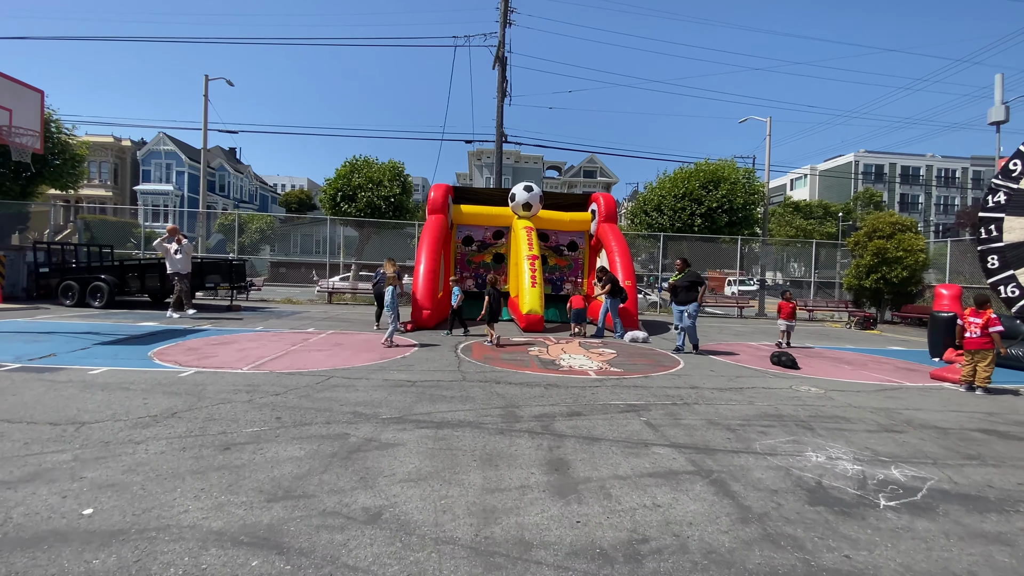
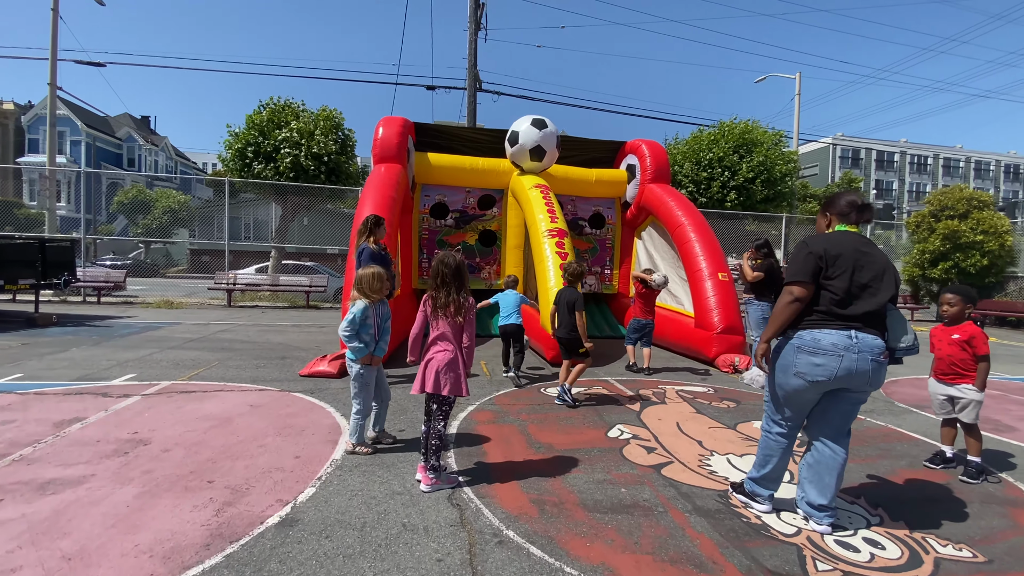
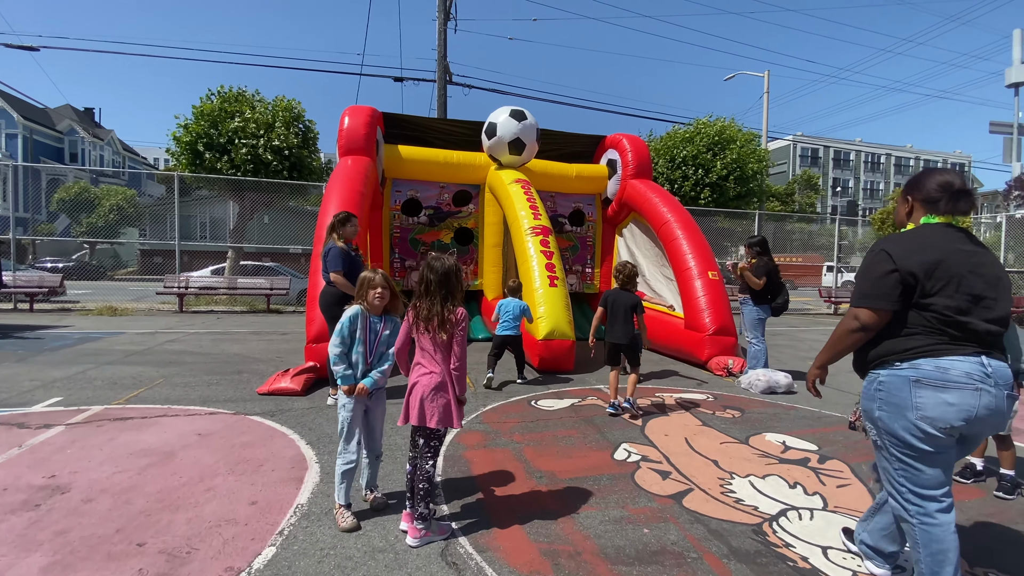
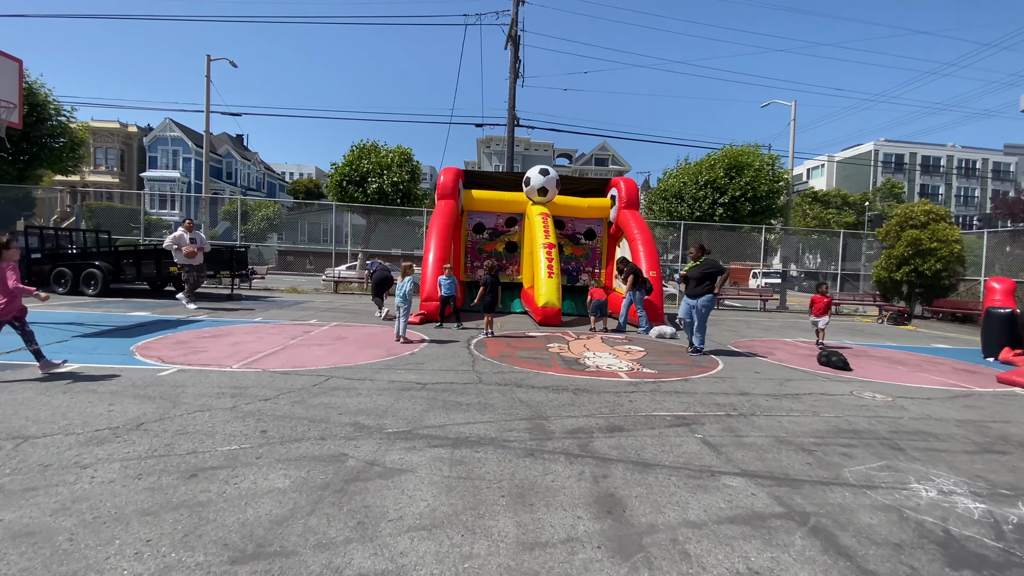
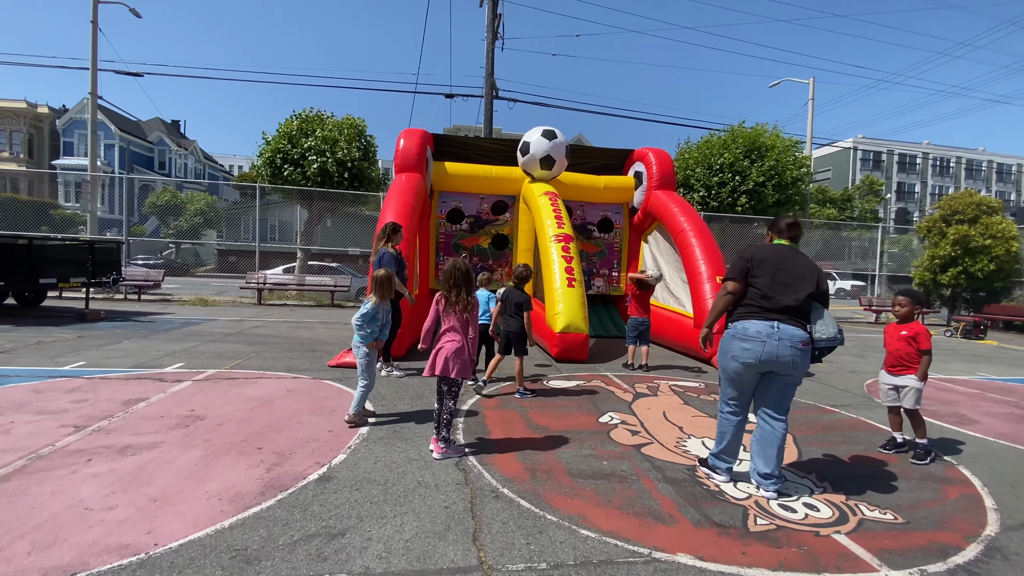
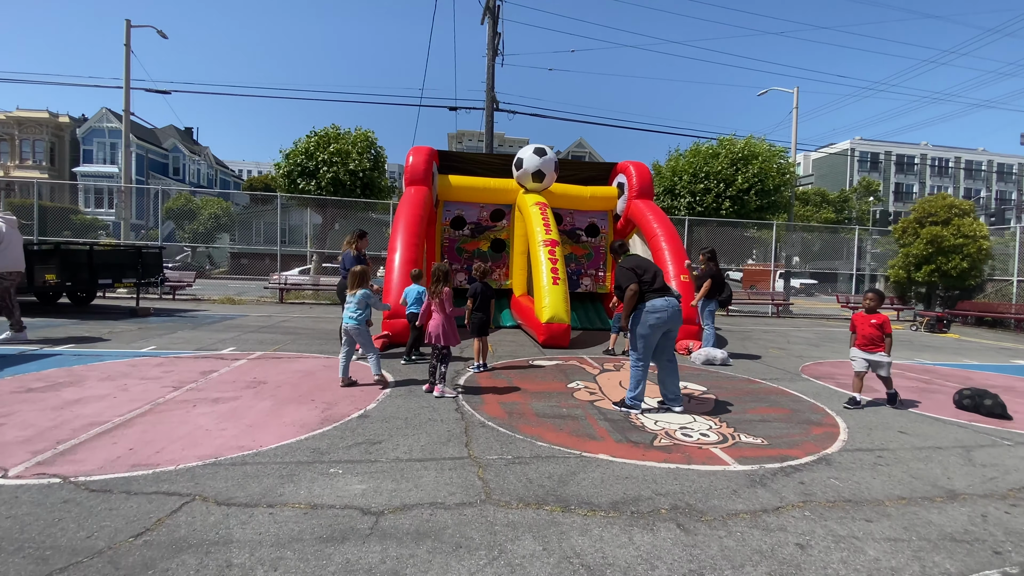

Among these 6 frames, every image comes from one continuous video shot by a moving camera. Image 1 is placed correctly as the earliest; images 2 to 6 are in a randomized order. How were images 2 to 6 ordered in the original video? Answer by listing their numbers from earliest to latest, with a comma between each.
4, 6, 5, 2, 3
